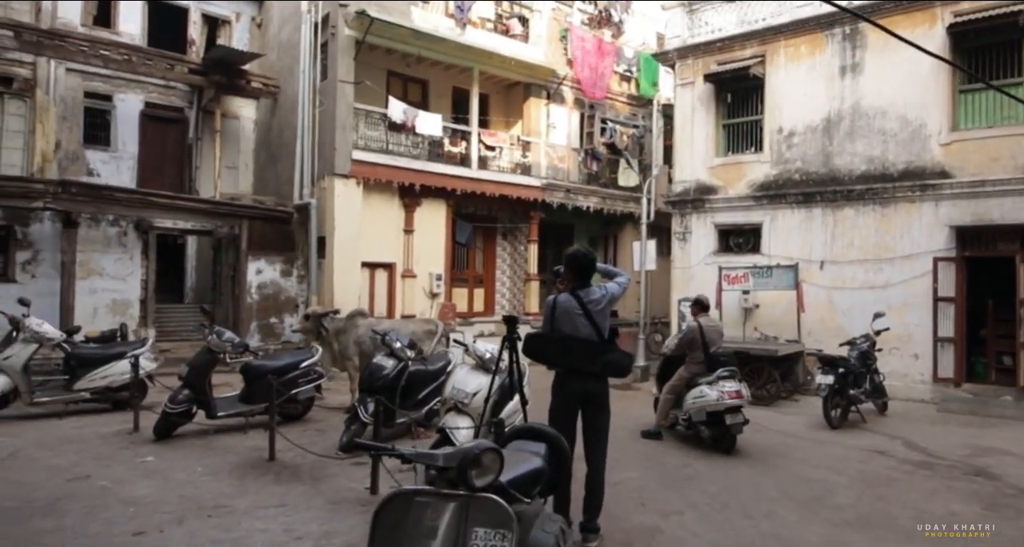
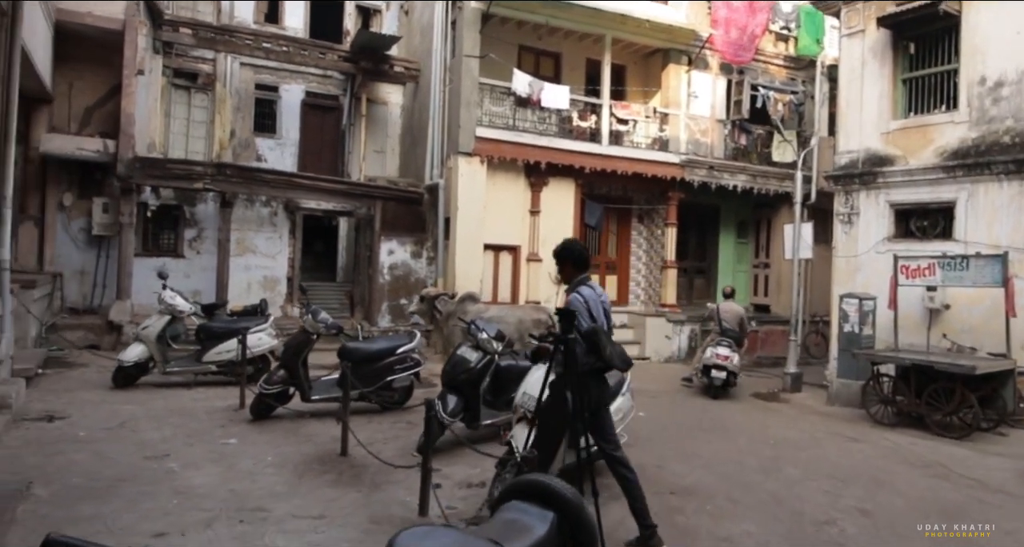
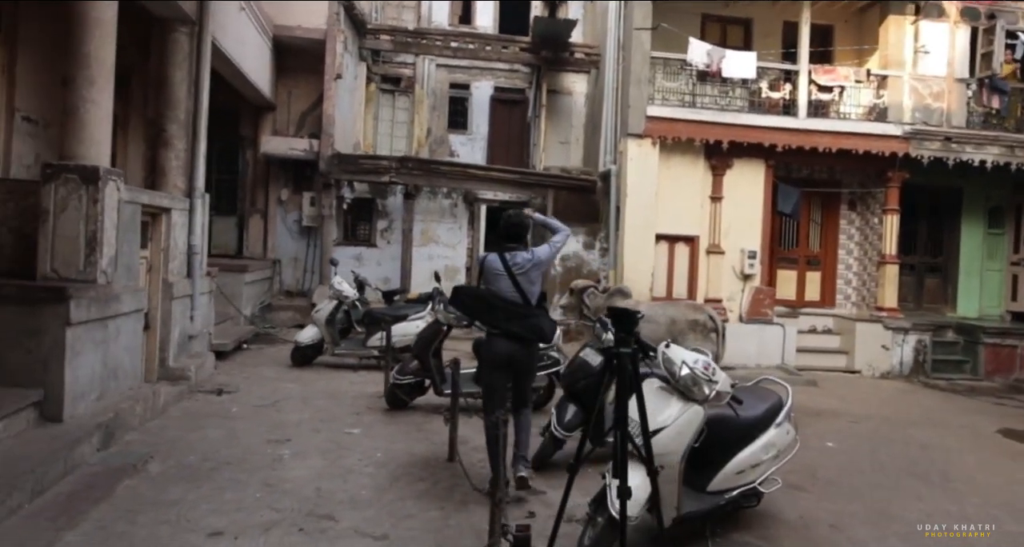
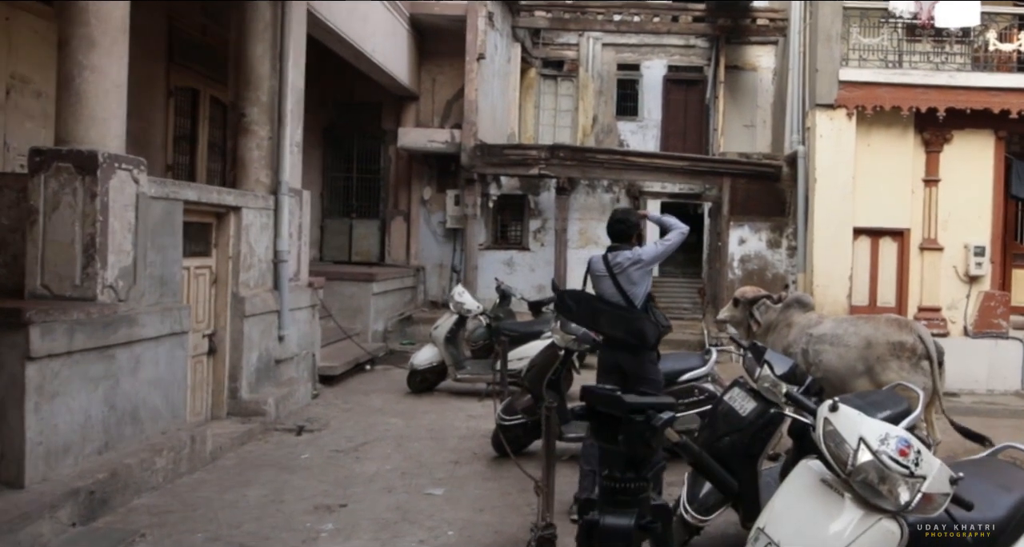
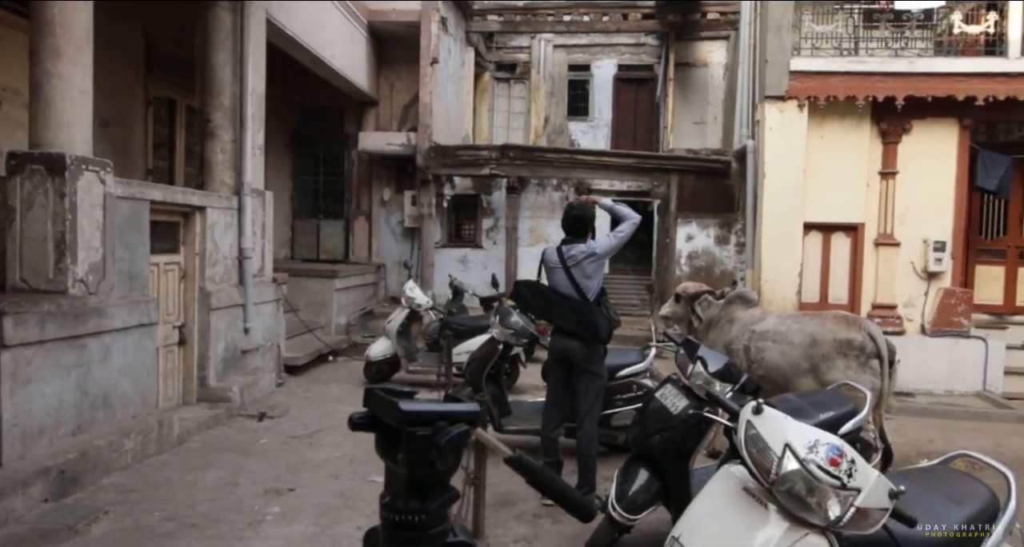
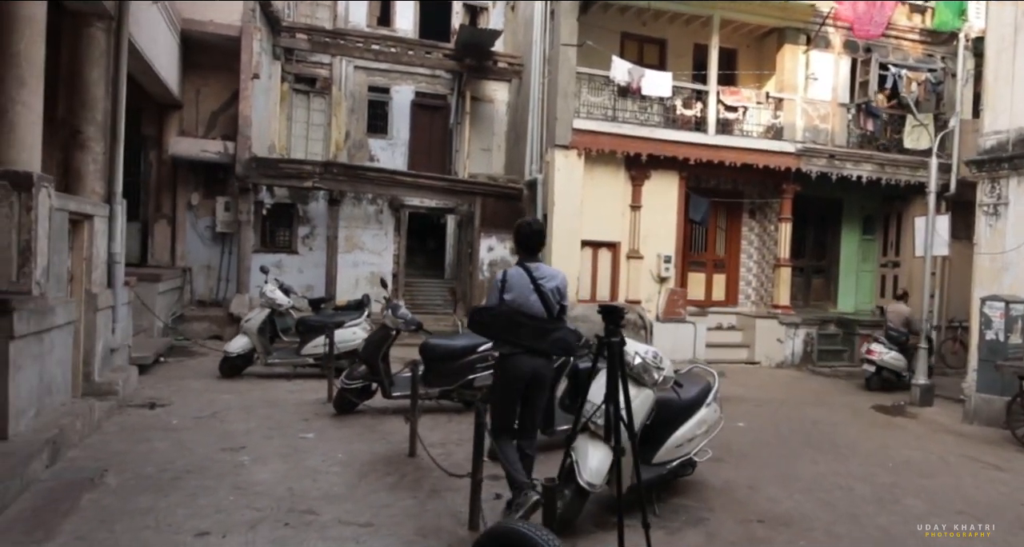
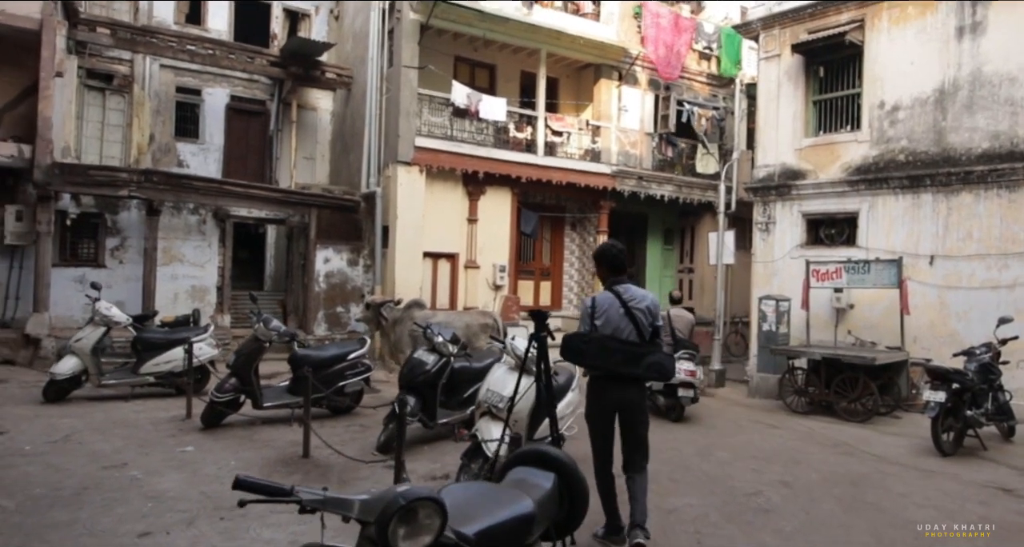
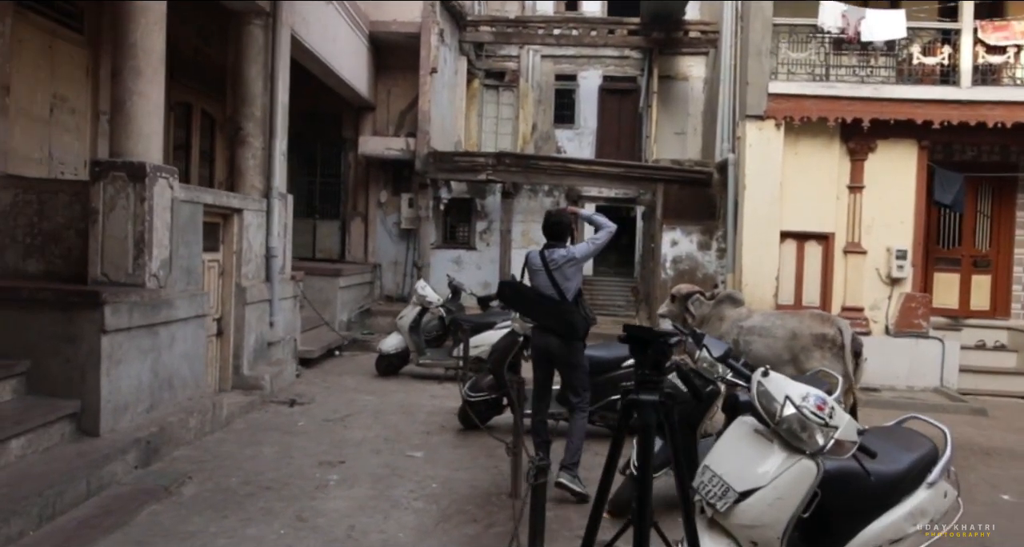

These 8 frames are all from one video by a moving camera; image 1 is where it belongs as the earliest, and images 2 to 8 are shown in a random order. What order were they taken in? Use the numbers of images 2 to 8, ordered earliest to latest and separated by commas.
7, 2, 6, 3, 8, 4, 5
